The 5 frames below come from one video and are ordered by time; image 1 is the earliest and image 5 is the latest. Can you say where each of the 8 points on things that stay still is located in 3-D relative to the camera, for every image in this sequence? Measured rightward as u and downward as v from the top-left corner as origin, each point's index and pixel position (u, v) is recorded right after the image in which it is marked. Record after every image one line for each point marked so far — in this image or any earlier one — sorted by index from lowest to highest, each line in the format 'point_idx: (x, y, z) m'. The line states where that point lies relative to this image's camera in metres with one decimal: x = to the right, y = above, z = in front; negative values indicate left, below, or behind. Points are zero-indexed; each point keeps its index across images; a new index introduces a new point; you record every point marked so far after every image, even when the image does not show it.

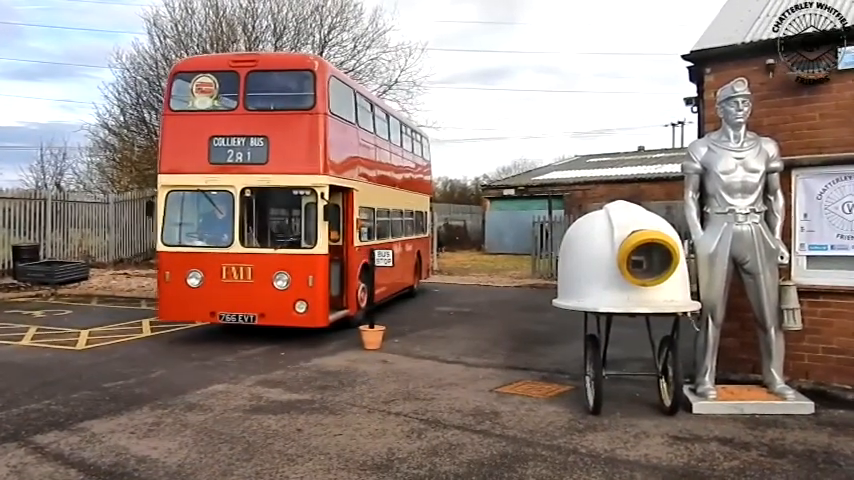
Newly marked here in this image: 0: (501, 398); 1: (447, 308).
0: (+0.8, -1.7, +7.8) m
1: (+0.4, -1.4, +15.1) m
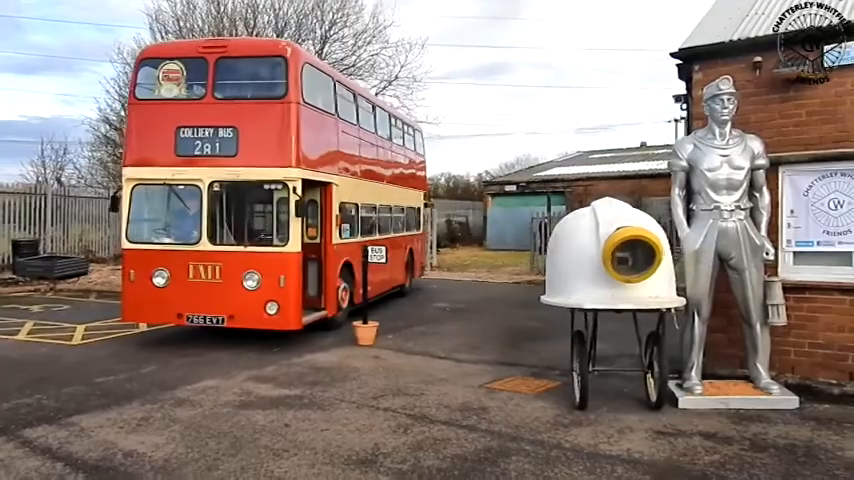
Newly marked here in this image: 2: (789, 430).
0: (+0.6, -1.6, +7.9) m
1: (+0.3, -1.3, +15.2) m
2: (+3.1, -1.6, +6.5) m
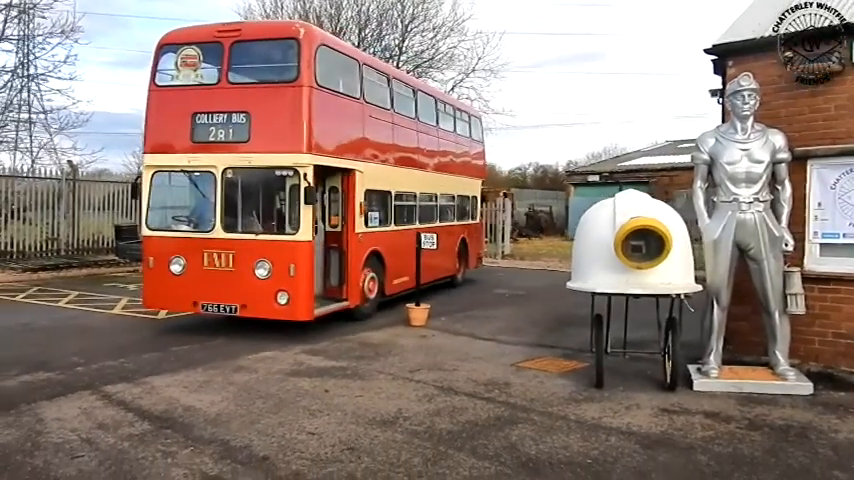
0: (+1.0, -1.5, +8.5) m
1: (+1.6, -1.1, +15.8) m
2: (+3.3, -1.6, +6.8) m
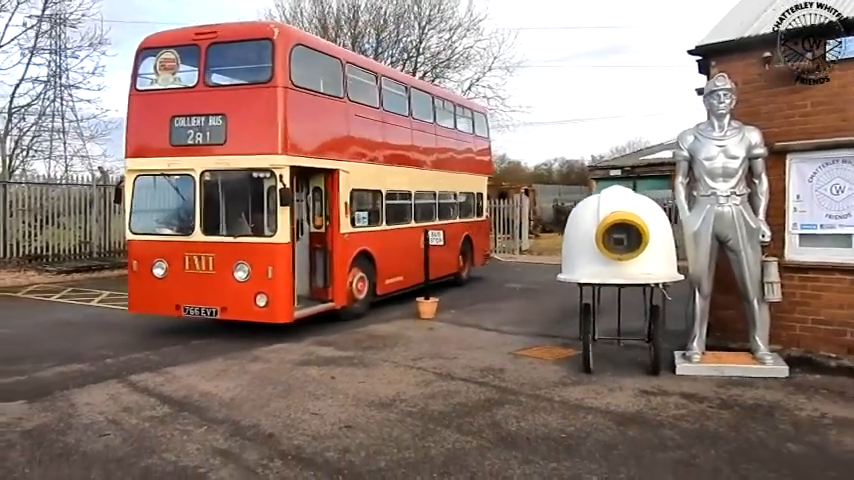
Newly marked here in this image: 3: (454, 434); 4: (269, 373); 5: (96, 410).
0: (+1.0, -1.4, +9.0) m
1: (+1.9, -1.0, +16.3) m
2: (+3.3, -1.5, +7.3) m
3: (+0.2, -1.6, +6.3) m
4: (-1.8, -1.5, +8.4) m
5: (-3.0, -1.6, +6.9) m
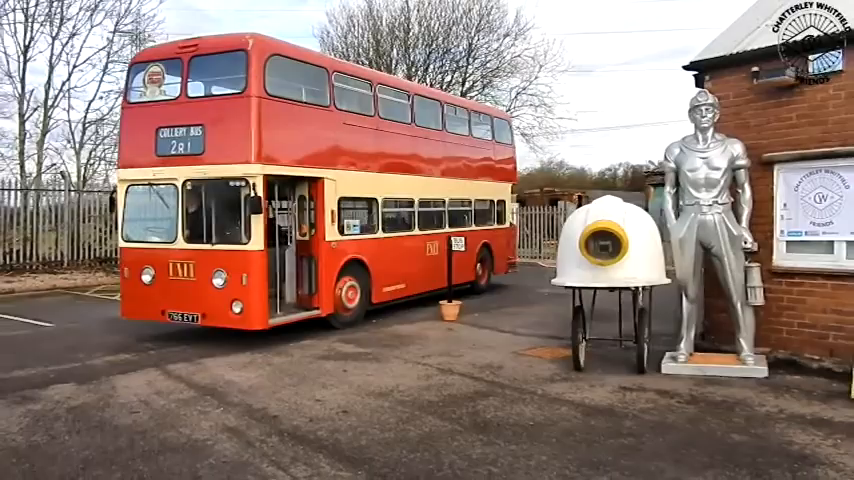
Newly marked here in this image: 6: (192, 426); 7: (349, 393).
0: (+1.1, -1.5, +9.7) m
1: (+2.6, -1.1, +16.9) m
2: (+3.2, -1.6, +7.8) m
3: (+0.1, -1.7, +7.0) m
4: (-1.7, -1.6, +9.3) m
5: (-3.1, -1.6, +8.0) m
6: (-2.1, -1.7, +6.9) m
7: (-0.8, -1.6, +8.0) m
